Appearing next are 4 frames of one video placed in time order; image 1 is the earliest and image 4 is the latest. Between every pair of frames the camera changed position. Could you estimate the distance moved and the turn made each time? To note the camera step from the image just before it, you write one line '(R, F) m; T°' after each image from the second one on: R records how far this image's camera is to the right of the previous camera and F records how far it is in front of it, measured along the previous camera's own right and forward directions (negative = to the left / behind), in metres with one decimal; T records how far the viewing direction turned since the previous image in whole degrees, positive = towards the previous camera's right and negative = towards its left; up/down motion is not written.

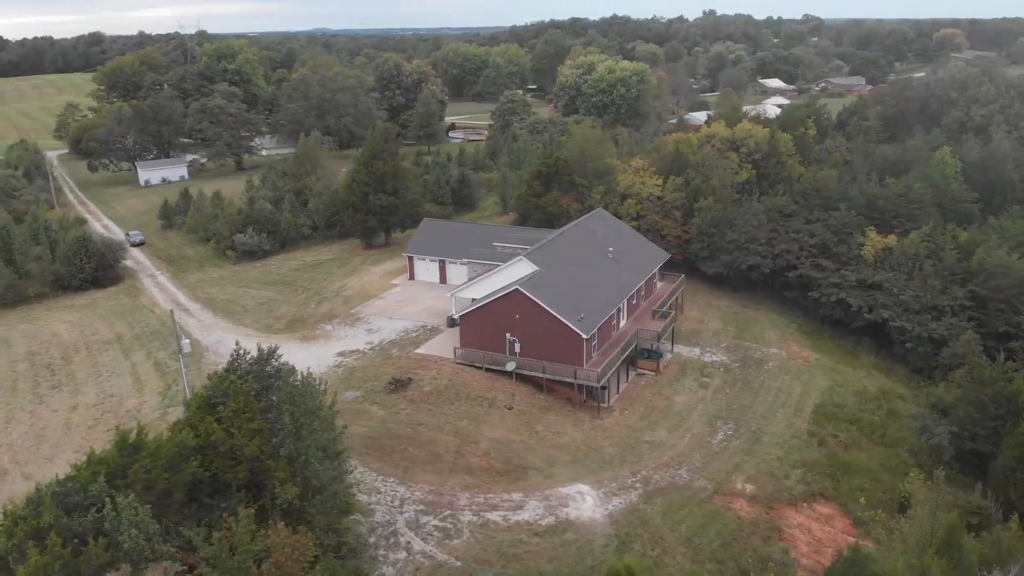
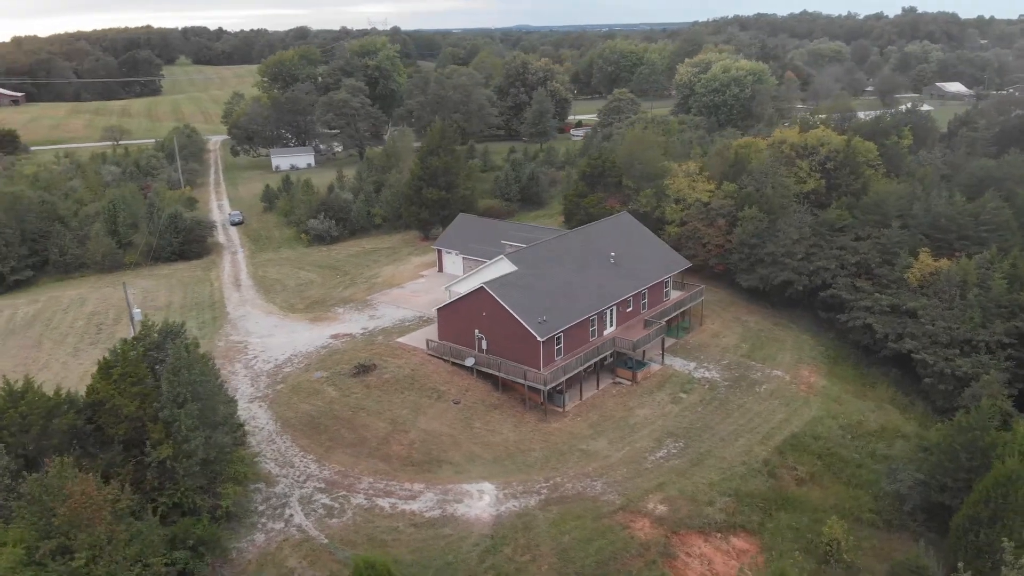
(+7.0, +0.5) m; -13°
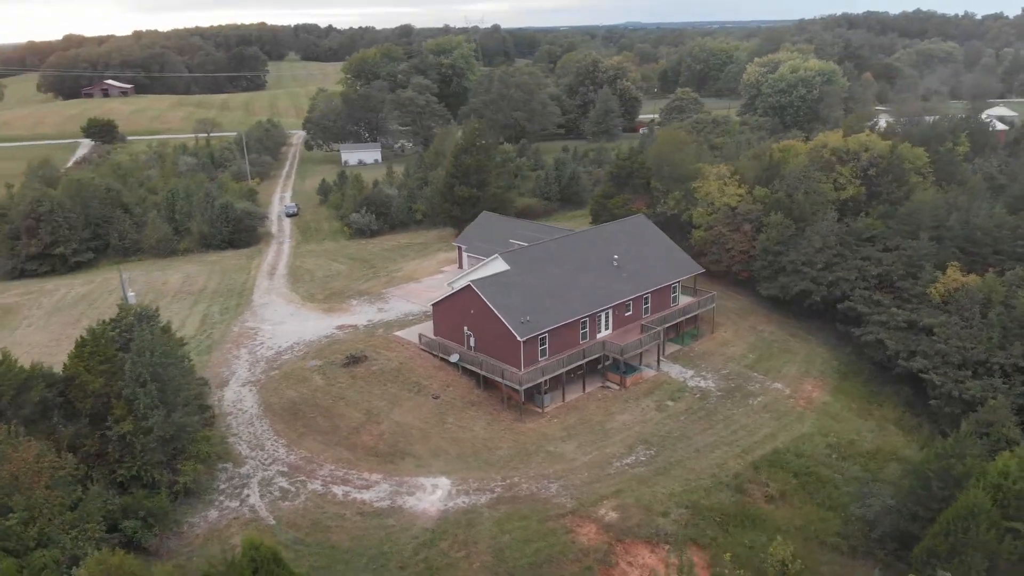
(+3.7, +0.1) m; -7°
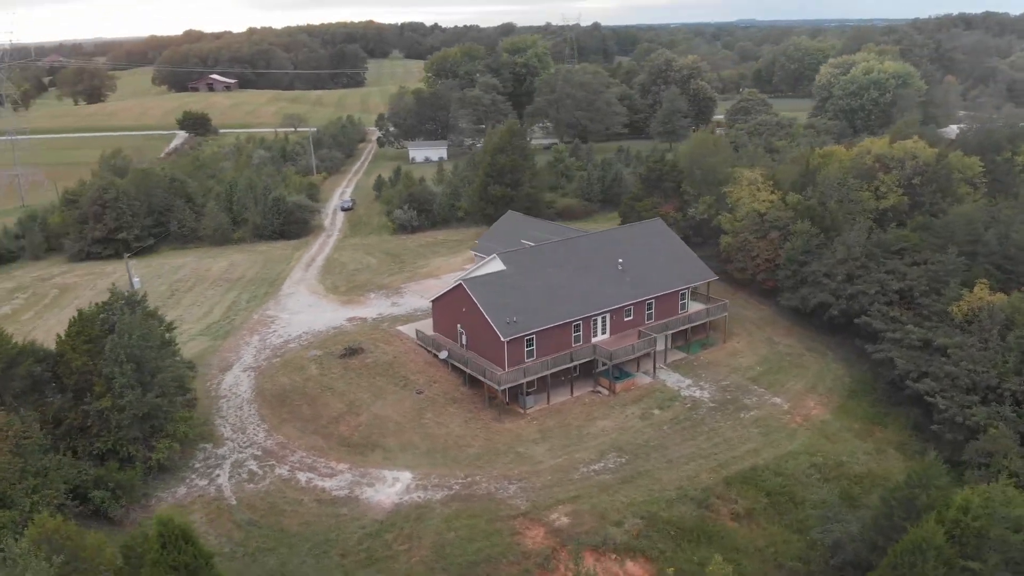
(+3.6, +0.2) m; -7°
